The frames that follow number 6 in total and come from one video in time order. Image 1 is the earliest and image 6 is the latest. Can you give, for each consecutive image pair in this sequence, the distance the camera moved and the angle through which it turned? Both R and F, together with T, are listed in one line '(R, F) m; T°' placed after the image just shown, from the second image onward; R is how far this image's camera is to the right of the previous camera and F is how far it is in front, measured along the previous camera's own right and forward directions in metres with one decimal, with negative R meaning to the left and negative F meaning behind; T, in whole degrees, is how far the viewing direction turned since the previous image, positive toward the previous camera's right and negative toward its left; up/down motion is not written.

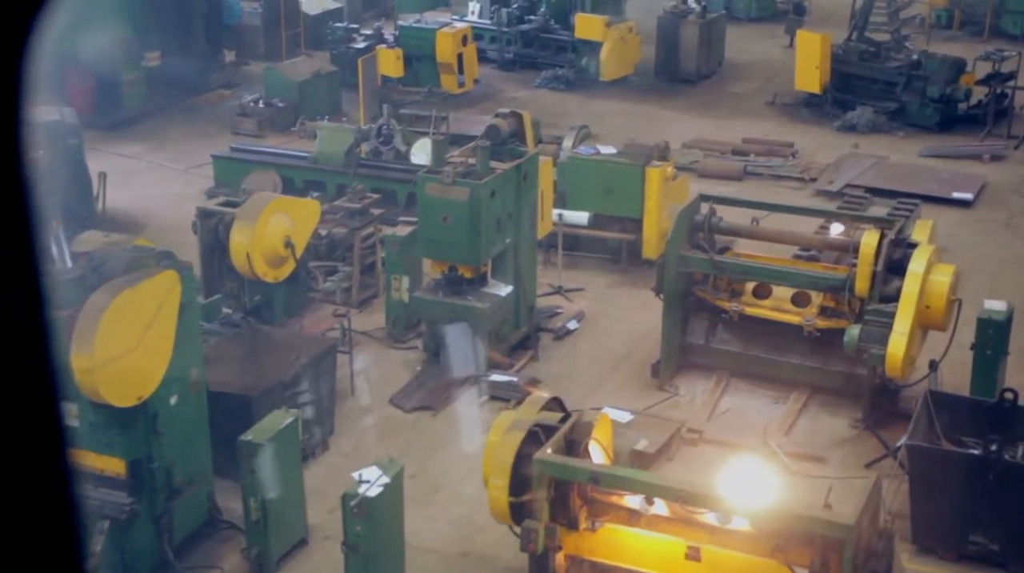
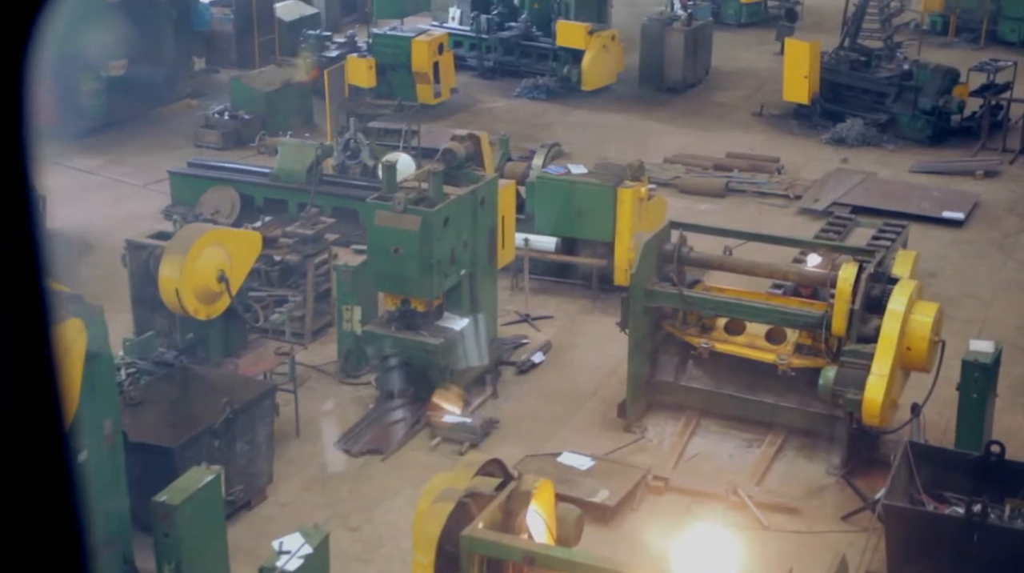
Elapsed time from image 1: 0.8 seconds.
(+0.3, +0.6) m; 0°
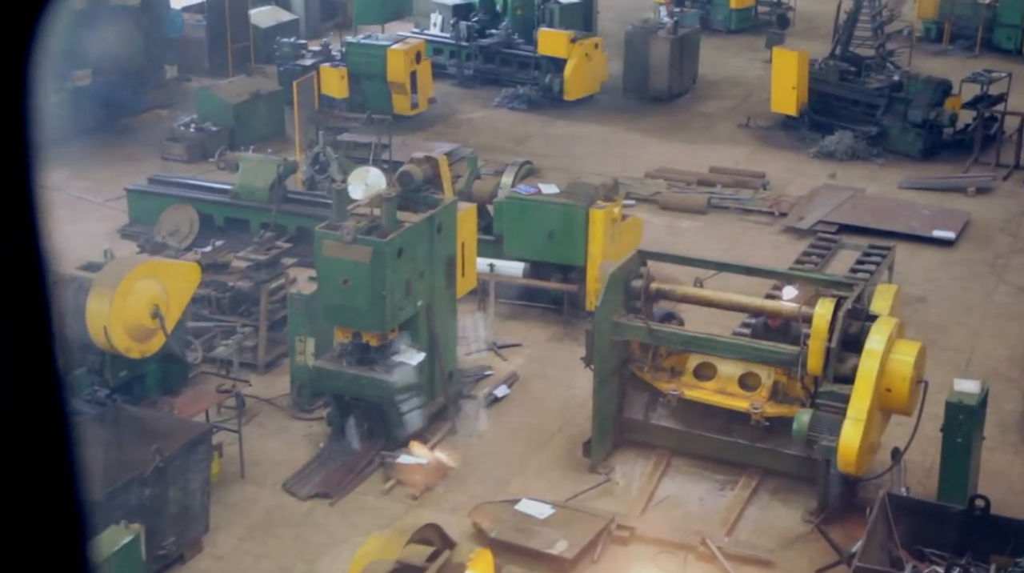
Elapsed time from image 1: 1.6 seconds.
(+0.2, +0.5) m; 0°
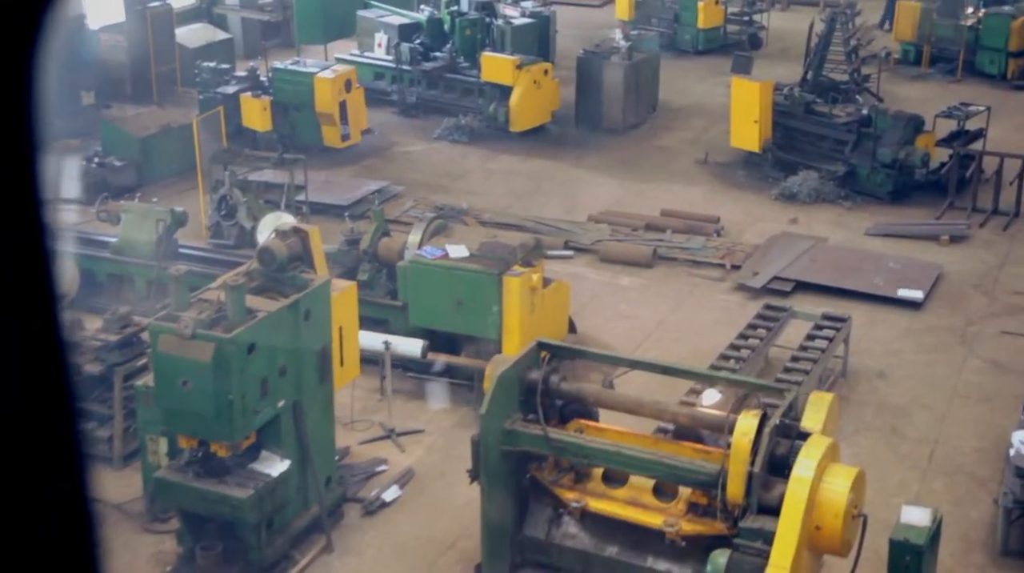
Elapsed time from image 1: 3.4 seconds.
(+0.6, +1.2) m; 0°
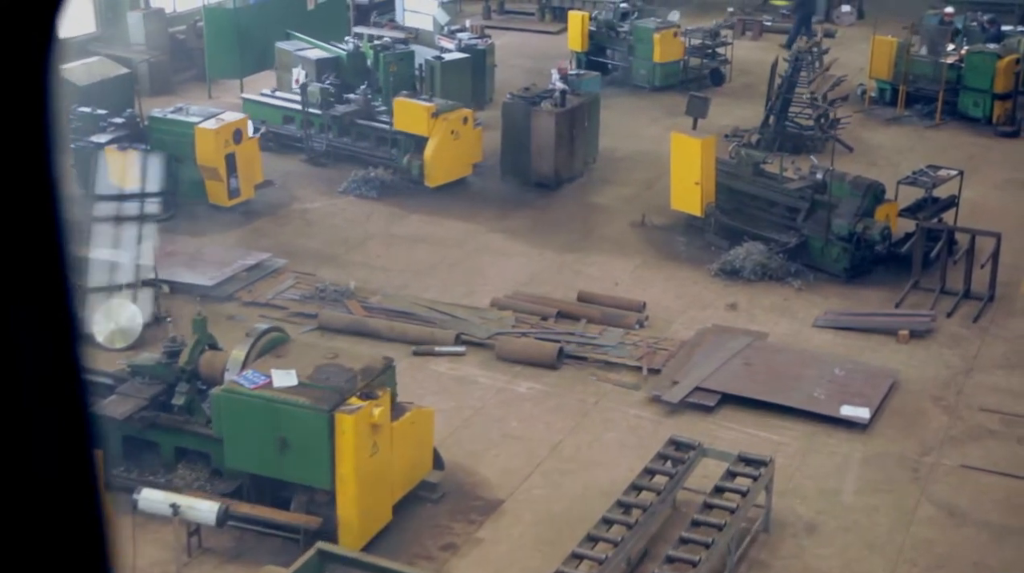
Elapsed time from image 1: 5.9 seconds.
(+0.9, +1.7) m; 0°
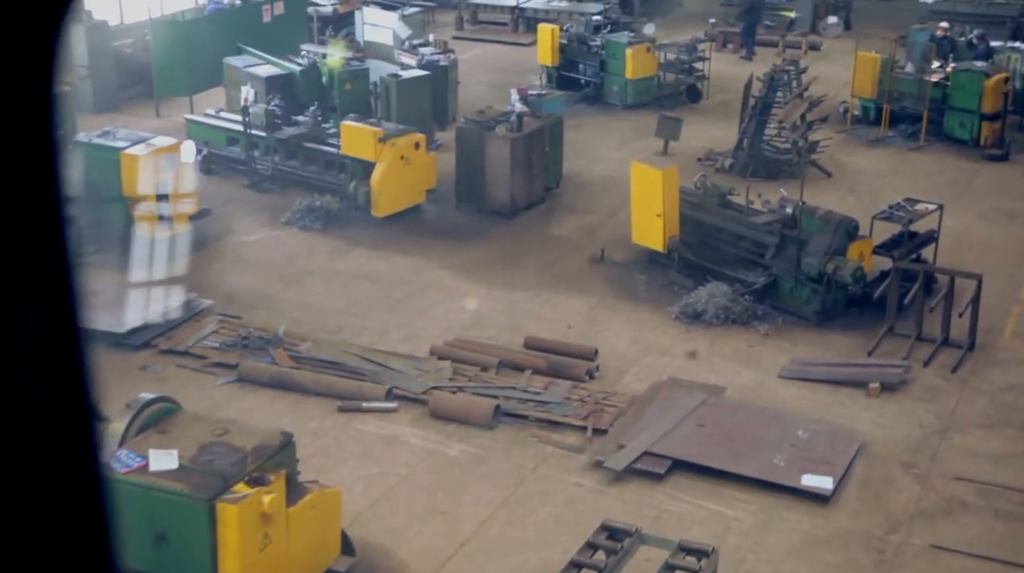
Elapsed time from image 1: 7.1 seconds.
(+0.4, +0.8) m; 0°
